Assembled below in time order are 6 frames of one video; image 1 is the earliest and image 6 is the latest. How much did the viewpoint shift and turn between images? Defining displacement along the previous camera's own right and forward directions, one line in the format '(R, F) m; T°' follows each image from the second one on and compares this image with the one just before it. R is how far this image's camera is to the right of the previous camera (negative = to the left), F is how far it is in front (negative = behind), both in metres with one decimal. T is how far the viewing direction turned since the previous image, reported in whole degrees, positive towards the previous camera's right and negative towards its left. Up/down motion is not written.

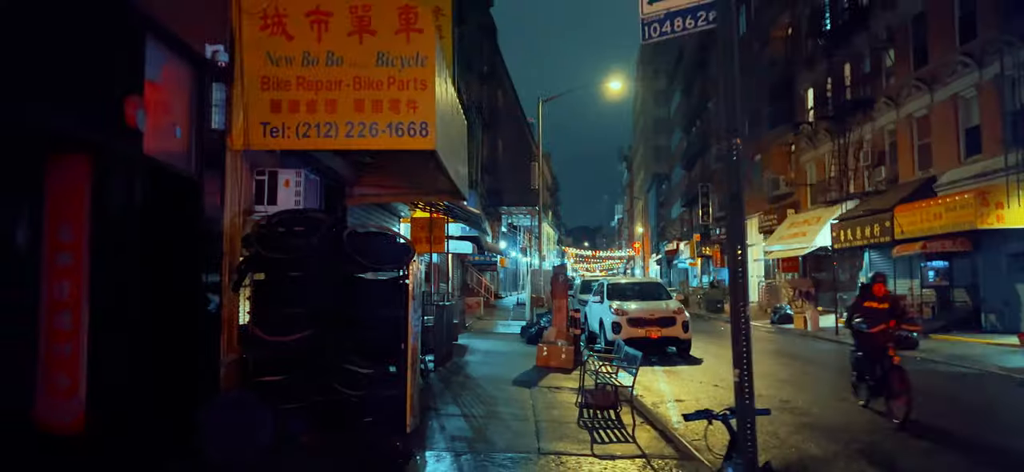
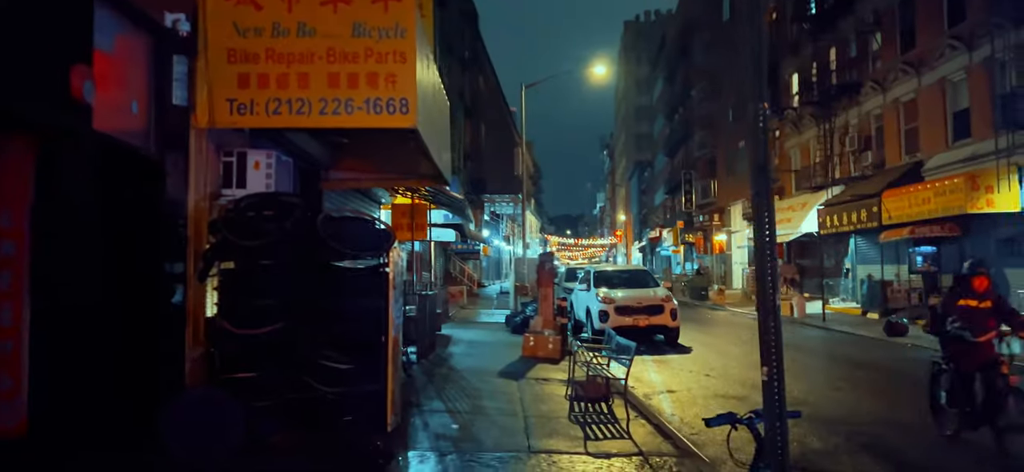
(0.0, +0.5) m; +1°
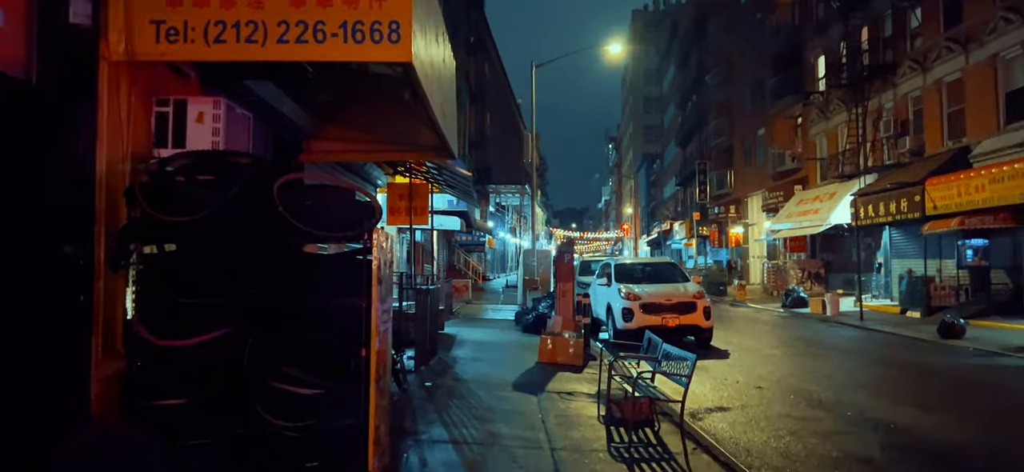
(-0.1, +1.7) m; 0°
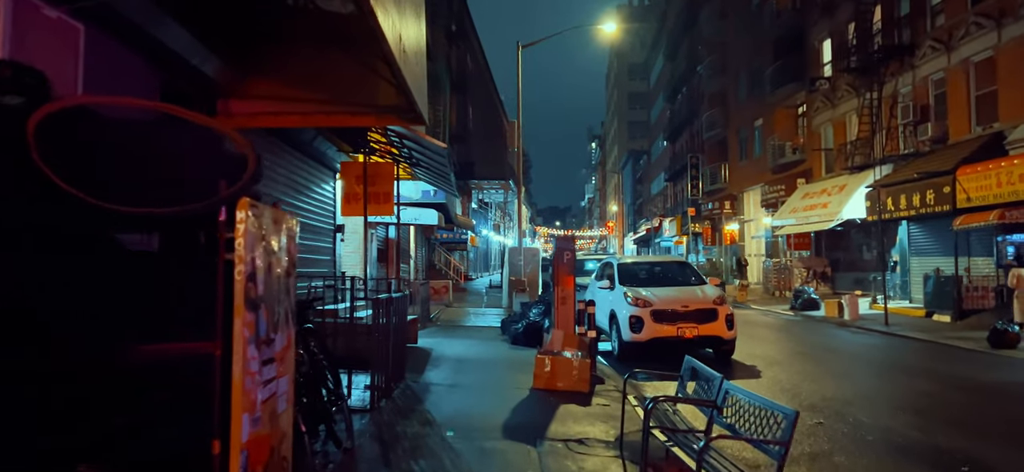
(-0.1, +2.2) m; +1°
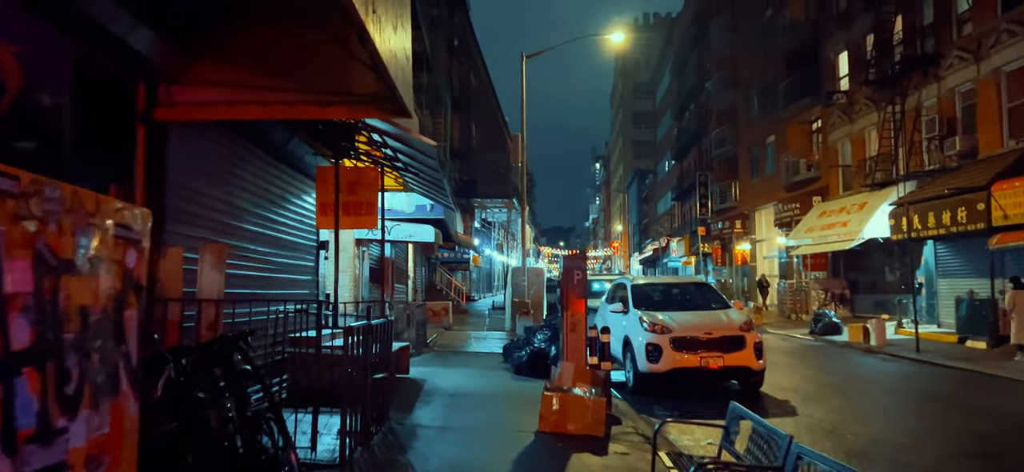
(0.0, +1.2) m; 0°
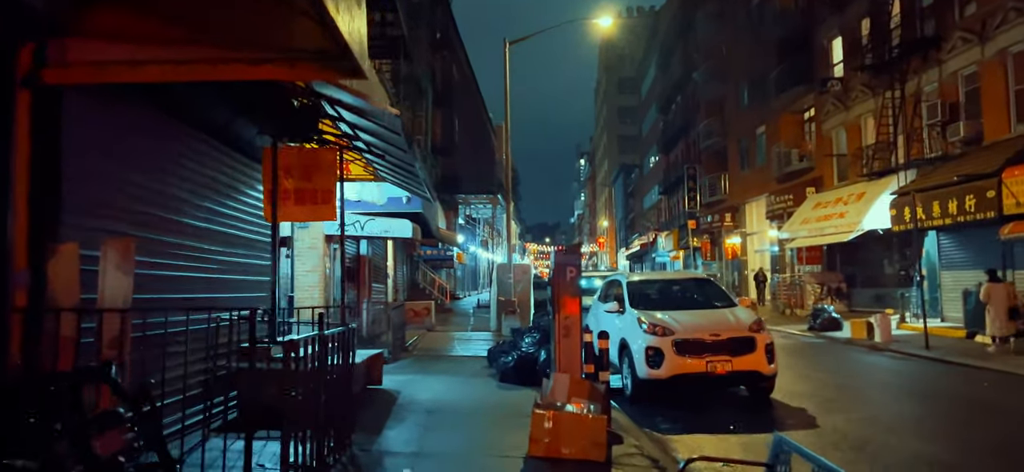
(0.0, +1.1) m; +1°
